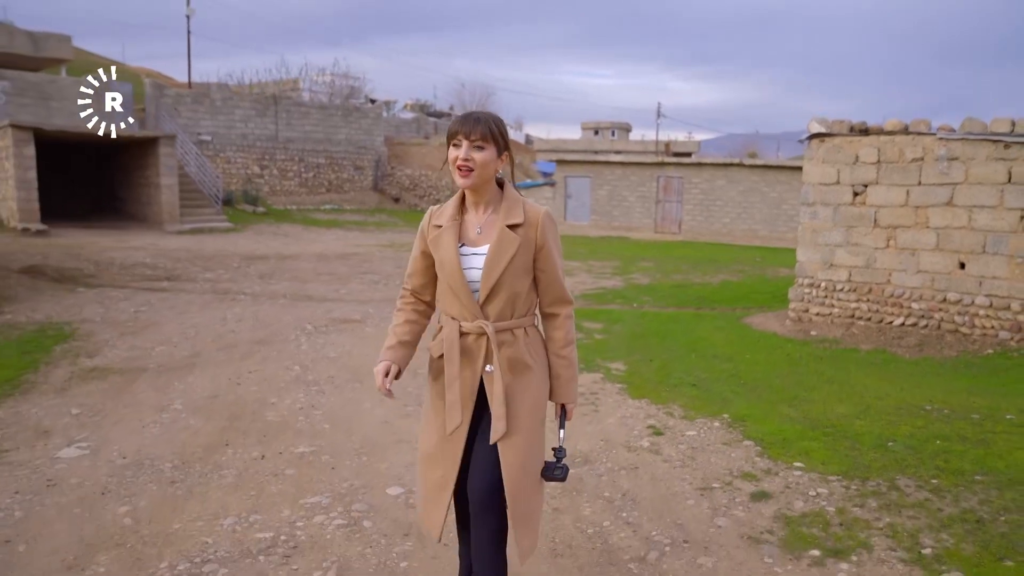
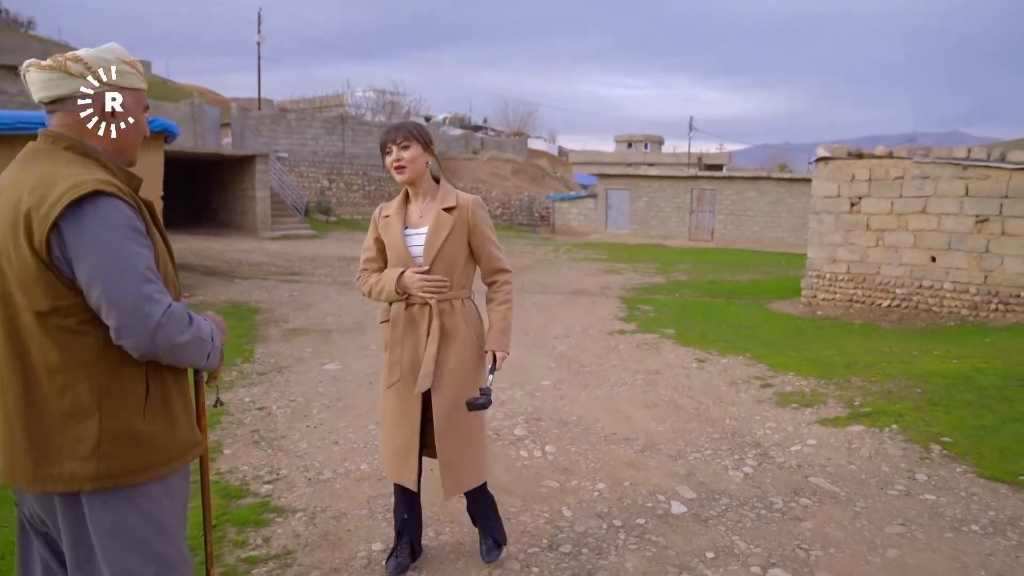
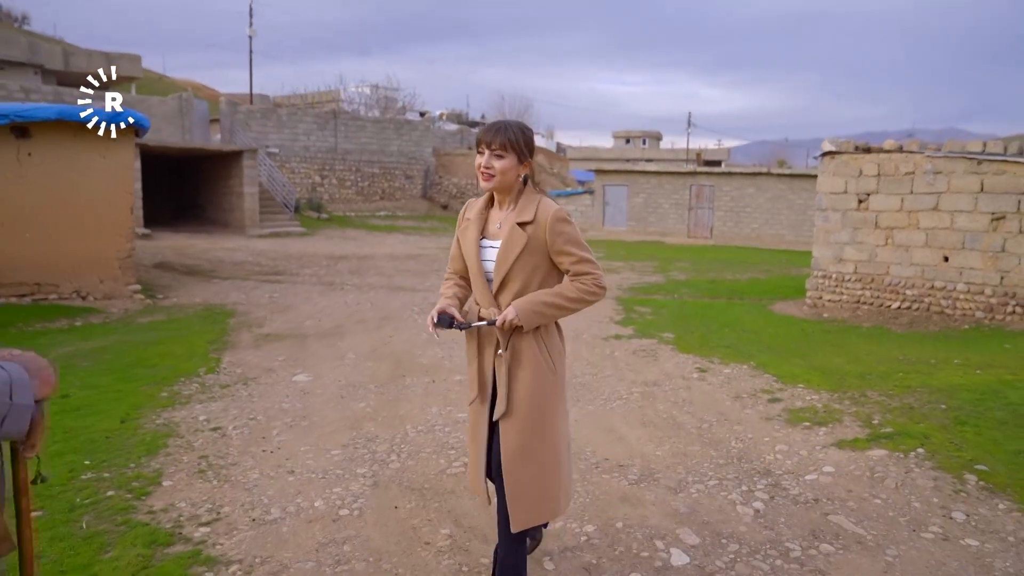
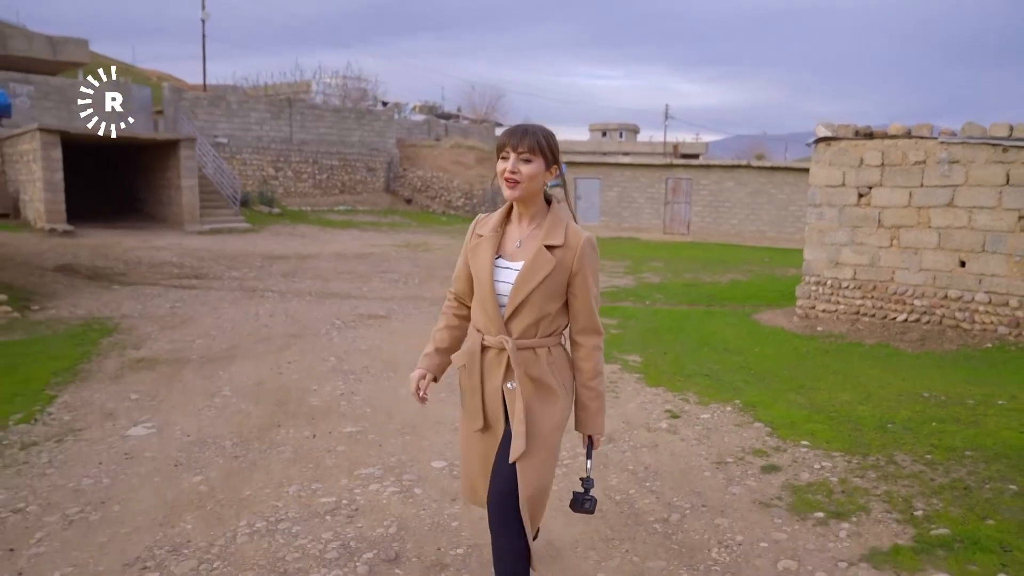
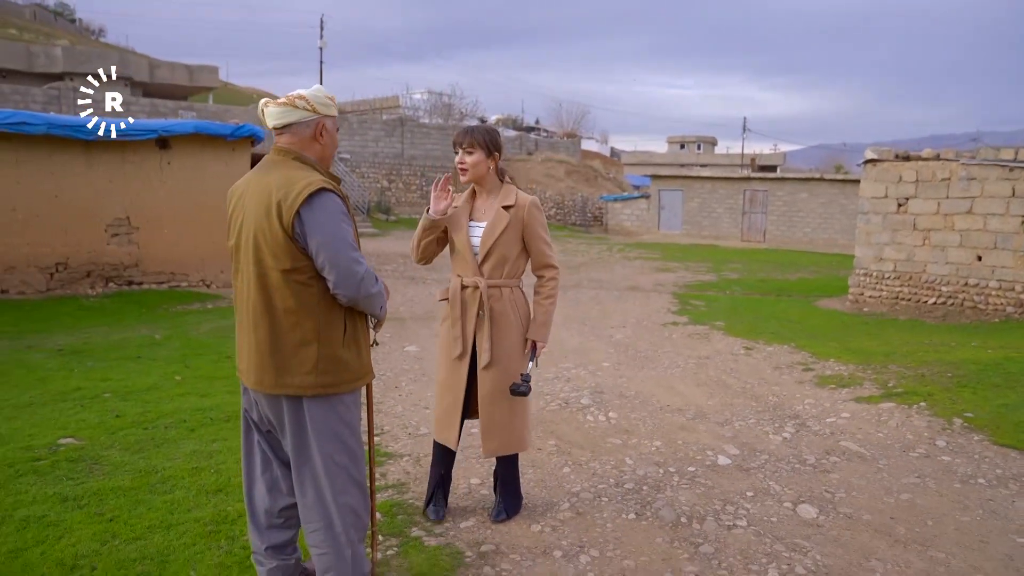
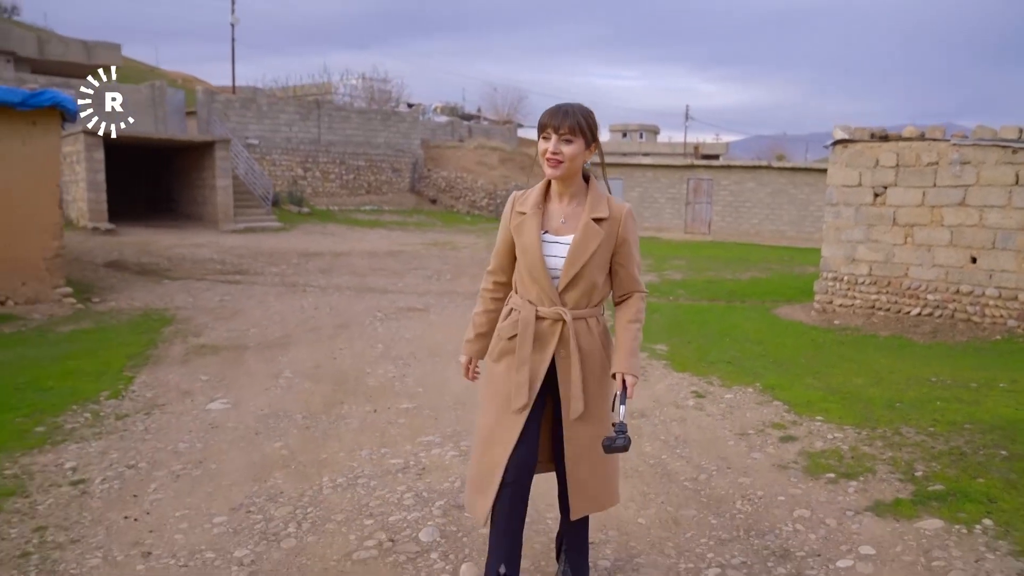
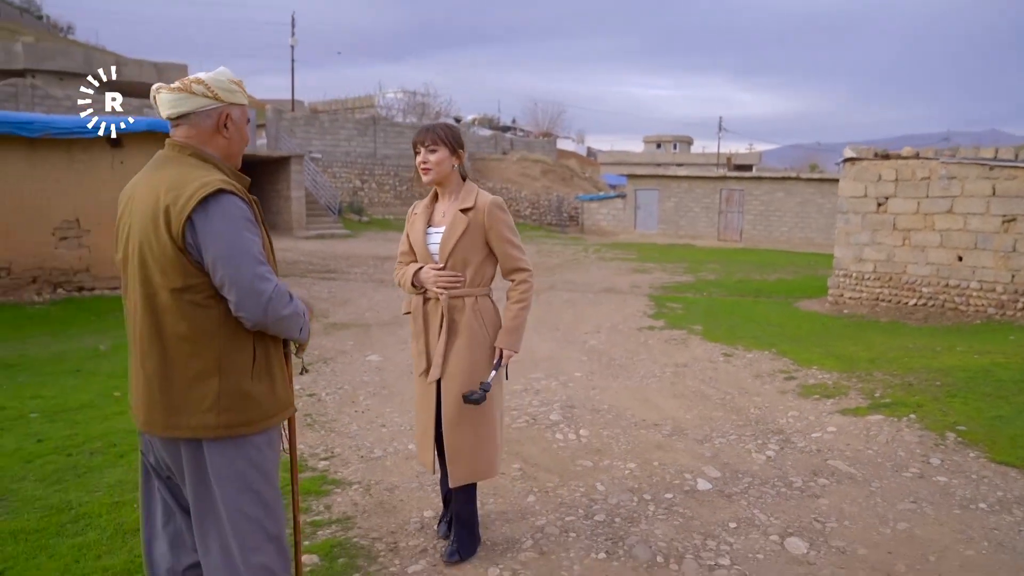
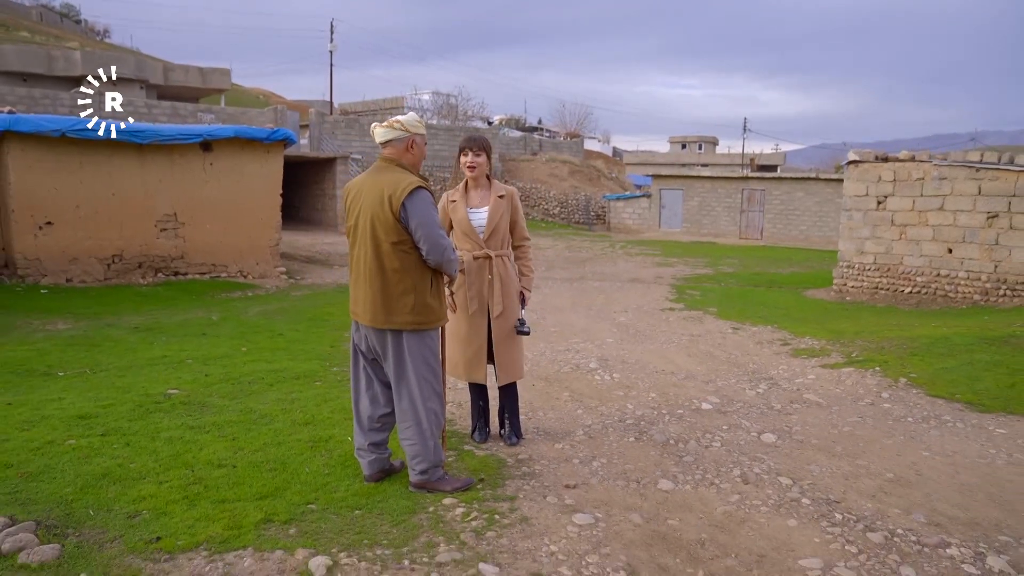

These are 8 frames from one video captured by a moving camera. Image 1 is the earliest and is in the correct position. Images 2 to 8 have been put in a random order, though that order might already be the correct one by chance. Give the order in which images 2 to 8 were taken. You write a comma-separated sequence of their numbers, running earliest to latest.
4, 6, 3, 2, 7, 5, 8
